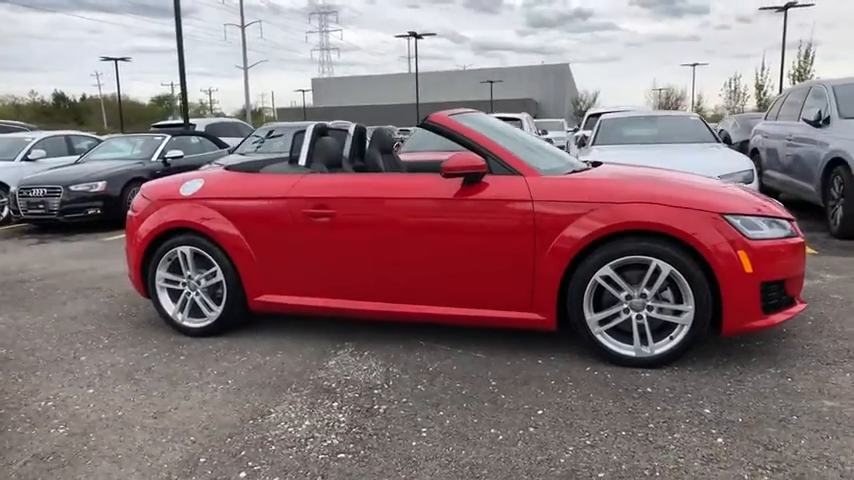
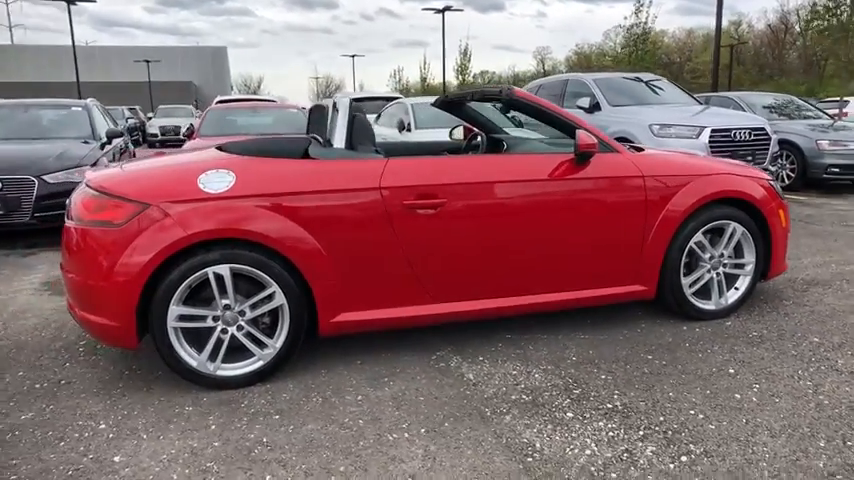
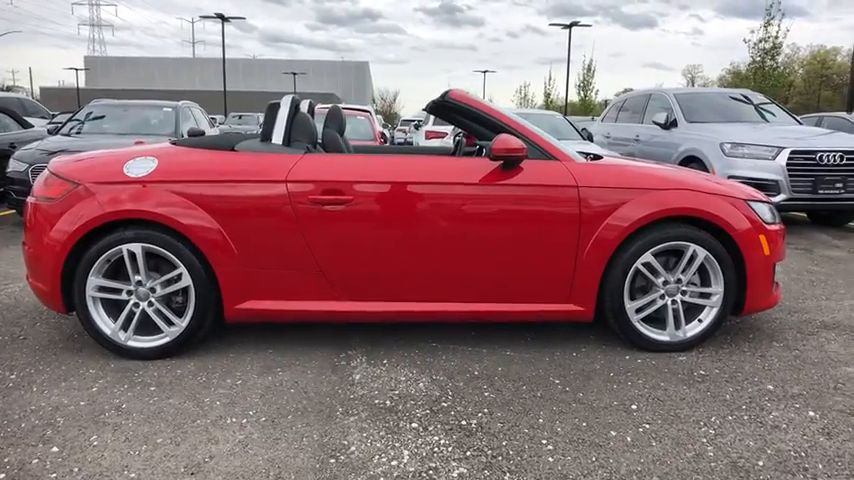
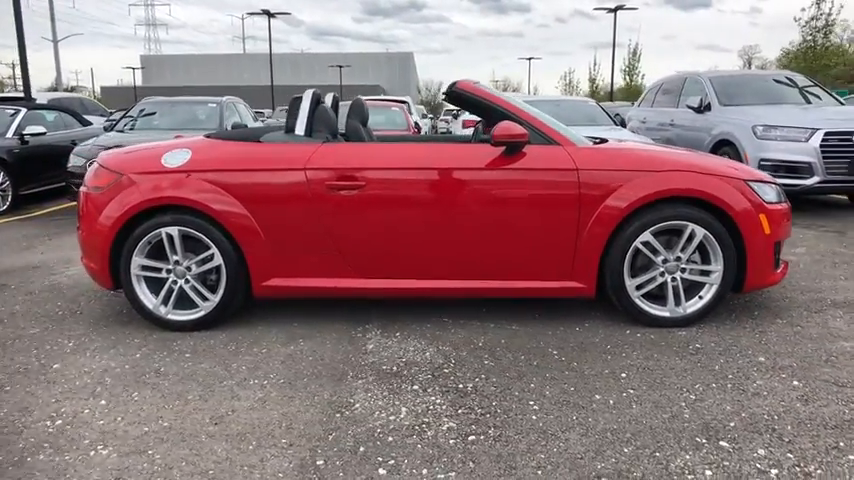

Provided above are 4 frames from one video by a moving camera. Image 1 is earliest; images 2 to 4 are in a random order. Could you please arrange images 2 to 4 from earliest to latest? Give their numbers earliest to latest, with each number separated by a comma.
4, 3, 2
